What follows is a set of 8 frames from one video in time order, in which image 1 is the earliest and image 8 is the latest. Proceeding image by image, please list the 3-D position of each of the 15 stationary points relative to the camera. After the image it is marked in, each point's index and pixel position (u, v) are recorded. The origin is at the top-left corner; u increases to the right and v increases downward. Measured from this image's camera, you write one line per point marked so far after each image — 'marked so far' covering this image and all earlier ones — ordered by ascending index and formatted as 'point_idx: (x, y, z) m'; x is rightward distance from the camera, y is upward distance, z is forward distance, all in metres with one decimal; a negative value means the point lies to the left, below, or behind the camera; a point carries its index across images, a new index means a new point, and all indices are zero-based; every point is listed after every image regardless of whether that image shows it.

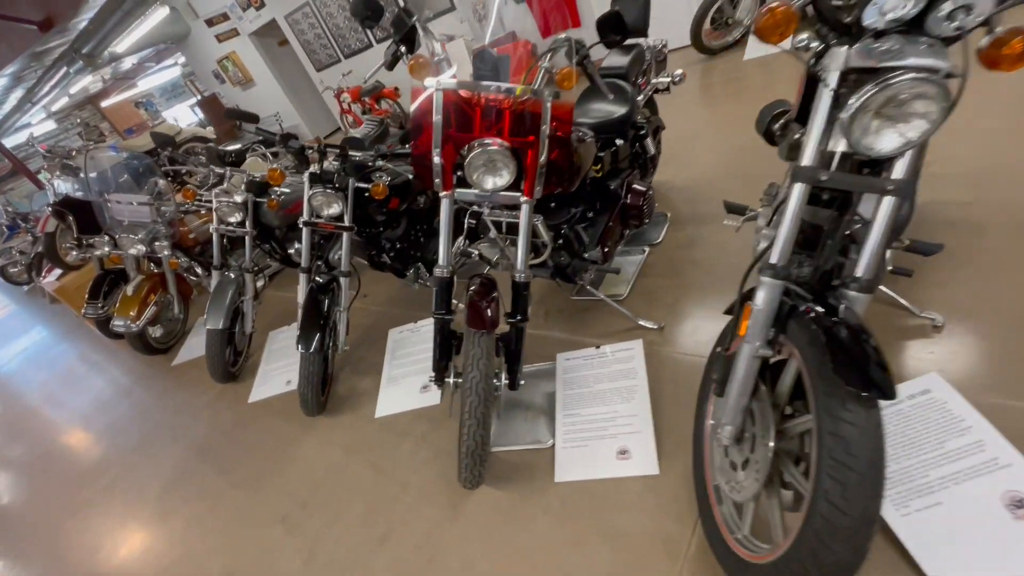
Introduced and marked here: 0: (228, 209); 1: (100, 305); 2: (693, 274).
0: (-1.3, +0.4, +2.2) m
1: (-2.9, -0.1, +3.3) m
2: (+0.6, 0.0, +1.7) m
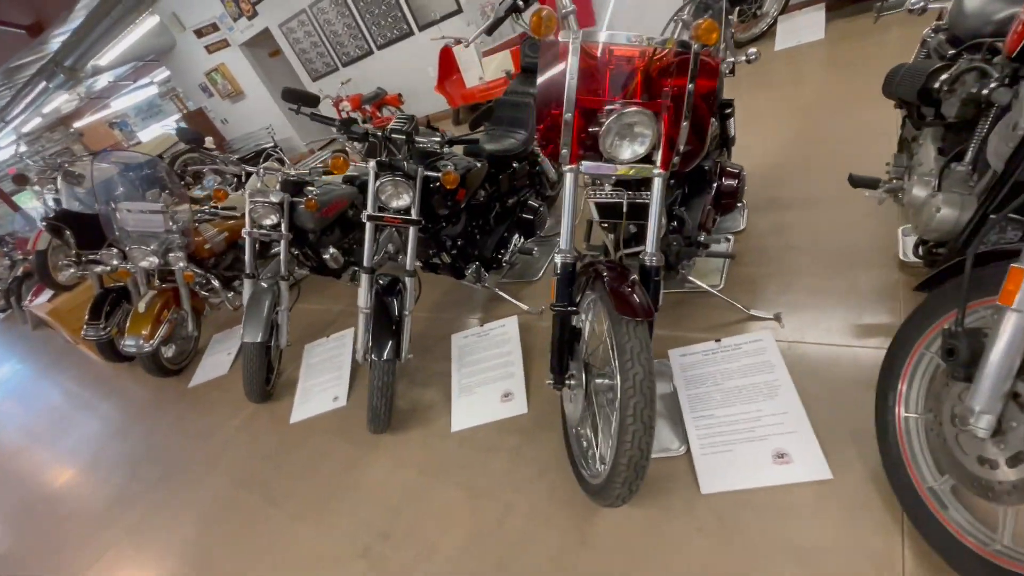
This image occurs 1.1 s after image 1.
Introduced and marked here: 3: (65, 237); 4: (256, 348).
0: (-1.0, +0.3, +2.0) m
1: (-2.6, -0.2, +3.1) m
2: (+0.9, +0.1, +1.6) m
3: (-2.8, +0.3, +3.1) m
4: (-1.0, -0.2, +1.9) m
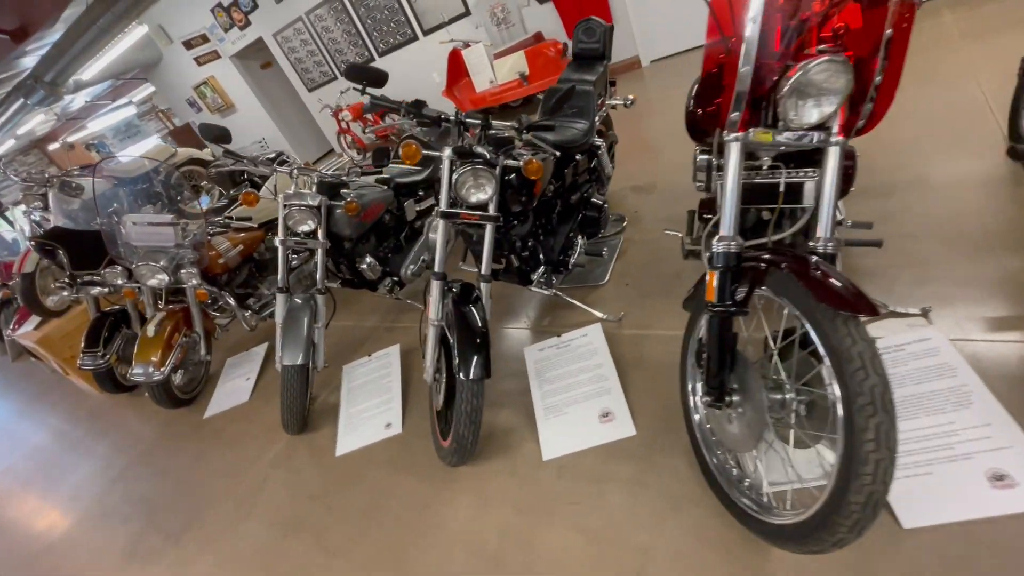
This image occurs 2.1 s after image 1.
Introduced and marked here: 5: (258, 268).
0: (-0.8, +0.3, +1.8) m
1: (-2.4, -0.4, +2.8) m
2: (+1.2, +0.1, +1.4) m
3: (-2.6, +0.2, +2.8) m
4: (-0.8, -0.3, +1.7) m
5: (-1.4, +0.1, +2.7) m
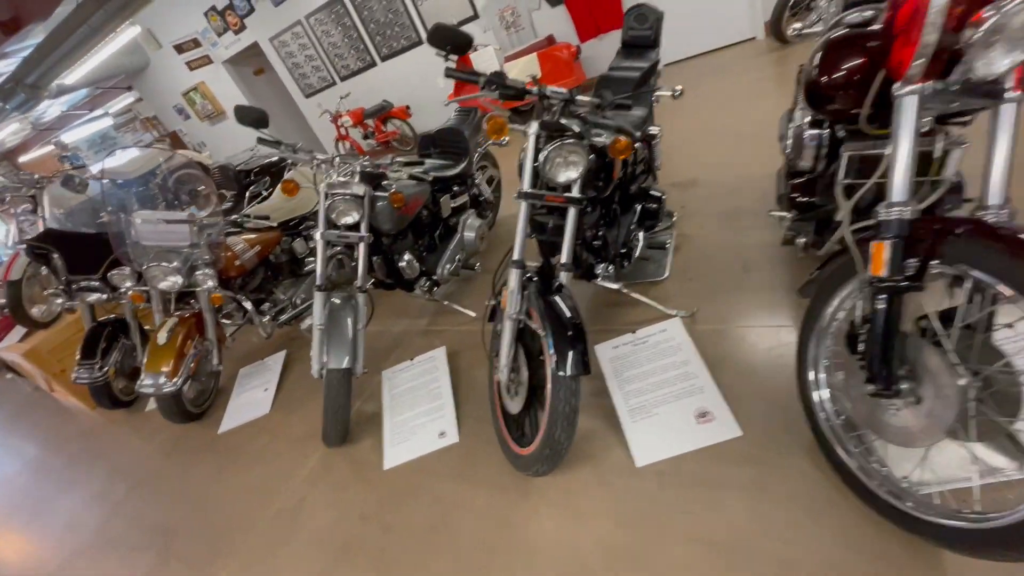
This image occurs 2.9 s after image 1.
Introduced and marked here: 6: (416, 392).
0: (-0.6, +0.3, +1.6) m
1: (-2.2, -0.4, +2.6) m
2: (+1.4, +0.1, +1.4) m
3: (-2.4, +0.1, +2.6) m
4: (-0.6, -0.3, +1.5) m
5: (-1.3, +0.1, +2.6) m
6: (-0.3, -0.4, +1.7) m
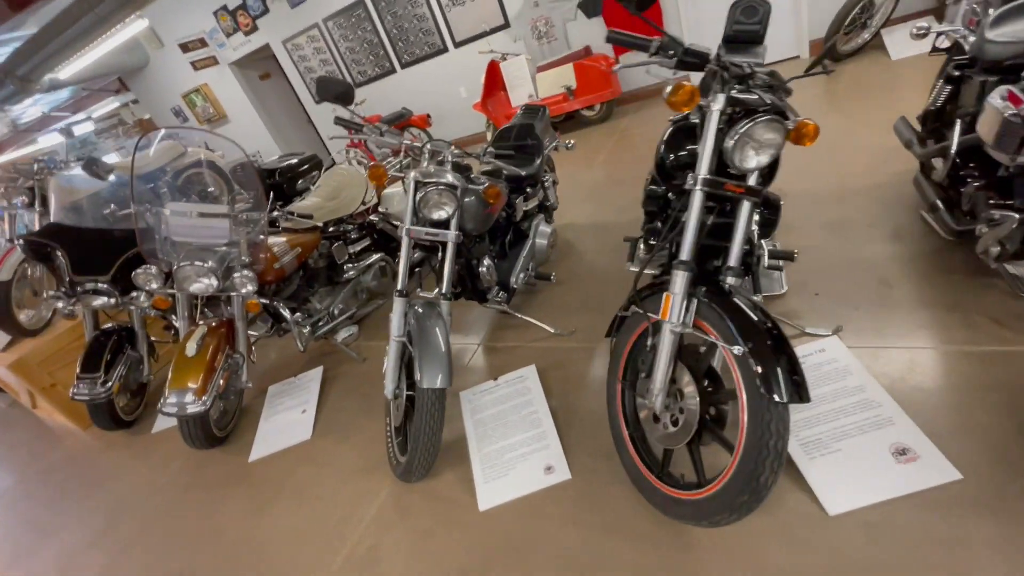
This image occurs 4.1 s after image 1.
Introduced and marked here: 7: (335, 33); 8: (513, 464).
0: (-0.2, +0.3, +1.4) m
1: (-1.9, -0.4, +2.2) m
2: (+1.8, +0.1, +1.2) m
3: (-2.1, +0.1, +2.3) m
4: (-0.2, -0.3, +1.3) m
5: (-1.0, 0.0, +2.3) m
6: (0.0, -0.4, +1.5) m
7: (-1.8, +2.7, +5.0) m
8: (0.0, -0.5, +1.4) m
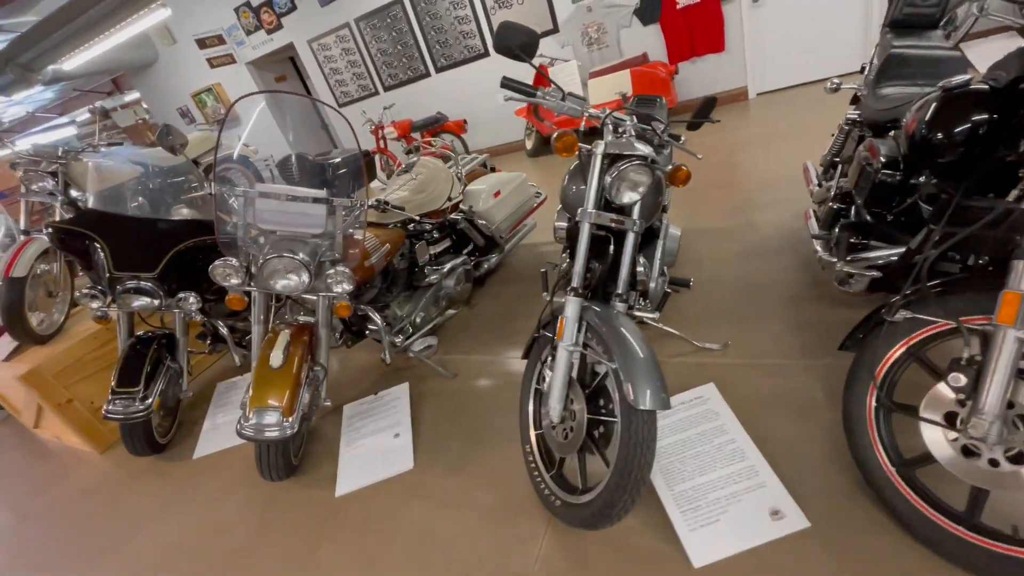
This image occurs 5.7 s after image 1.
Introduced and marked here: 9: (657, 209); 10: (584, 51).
0: (+0.3, +0.3, +1.2) m
1: (-1.5, -0.4, +1.9) m
2: (+2.3, +0.1, +1.0) m
3: (-1.7, +0.1, +1.9) m
4: (+0.3, -0.3, +1.0) m
5: (-0.5, 0.0, +2.0) m
6: (+0.5, -0.4, +1.2) m
7: (-1.5, +2.5, +4.8) m
8: (+0.5, -0.5, +1.1) m
9: (+0.4, +0.2, +1.3) m
10: (+0.6, +2.0, +4.1) m
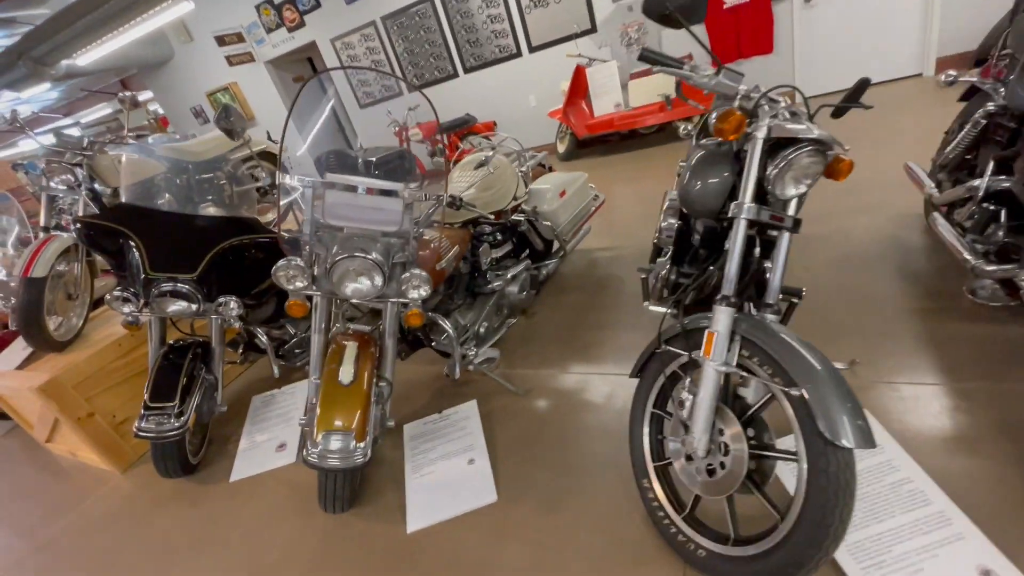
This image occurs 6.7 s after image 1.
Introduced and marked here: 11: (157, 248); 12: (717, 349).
0: (+0.6, +0.2, +1.0) m
1: (-1.2, -0.4, +1.7) m
2: (+2.5, 0.0, +0.9) m
3: (-1.4, +0.1, +1.7) m
4: (+0.6, -0.3, +0.8) m
5: (-0.2, 0.0, +1.8) m
6: (+0.7, -0.4, +1.0) m
7: (-1.2, +2.5, +4.7) m
8: (+0.8, -0.5, +0.9) m
9: (+0.7, +0.2, +1.2) m
10: (+0.9, +1.9, +4.0) m
11: (-1.3, +0.1, +1.7) m
12: (+0.4, -0.1, +0.9) m
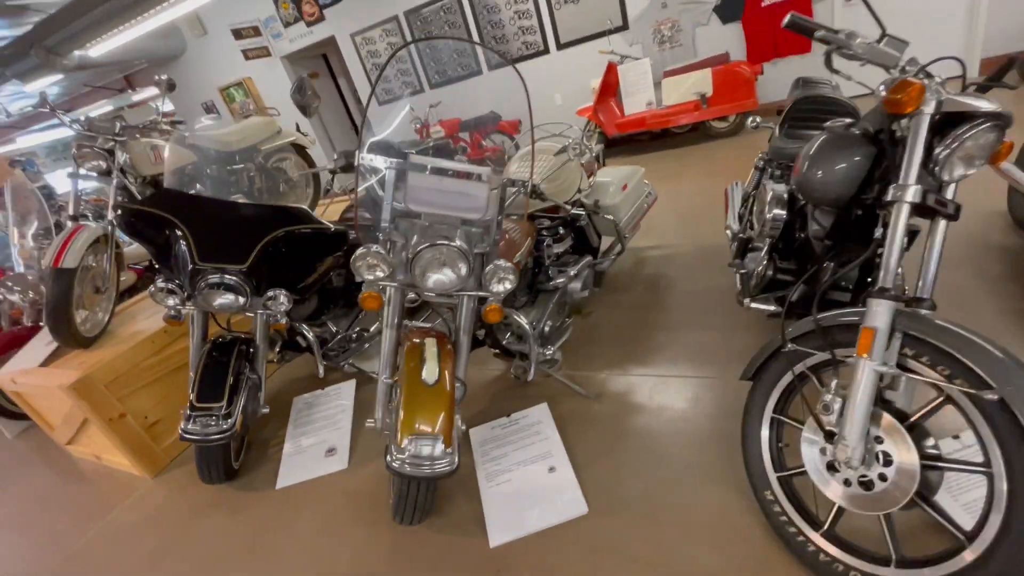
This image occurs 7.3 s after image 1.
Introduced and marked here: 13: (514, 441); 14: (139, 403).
0: (+0.8, +0.3, +0.9) m
1: (-0.9, -0.4, +1.6) m
2: (+2.8, 0.0, +0.8) m
3: (-1.1, +0.2, +1.6) m
4: (+0.8, -0.3, +0.7) m
5: (0.0, 0.0, +1.7) m
6: (+1.0, -0.4, +0.9) m
7: (-0.9, +2.5, +4.6) m
8: (+1.0, -0.5, +0.8) m
9: (+0.9, +0.2, +1.1) m
10: (+1.2, +1.9, +3.9) m
11: (-1.0, +0.2, +1.6) m
12: (+0.7, -0.1, +0.8) m
13: (0.0, -0.5, +1.5) m
14: (-1.5, -0.5, +2.0) m
